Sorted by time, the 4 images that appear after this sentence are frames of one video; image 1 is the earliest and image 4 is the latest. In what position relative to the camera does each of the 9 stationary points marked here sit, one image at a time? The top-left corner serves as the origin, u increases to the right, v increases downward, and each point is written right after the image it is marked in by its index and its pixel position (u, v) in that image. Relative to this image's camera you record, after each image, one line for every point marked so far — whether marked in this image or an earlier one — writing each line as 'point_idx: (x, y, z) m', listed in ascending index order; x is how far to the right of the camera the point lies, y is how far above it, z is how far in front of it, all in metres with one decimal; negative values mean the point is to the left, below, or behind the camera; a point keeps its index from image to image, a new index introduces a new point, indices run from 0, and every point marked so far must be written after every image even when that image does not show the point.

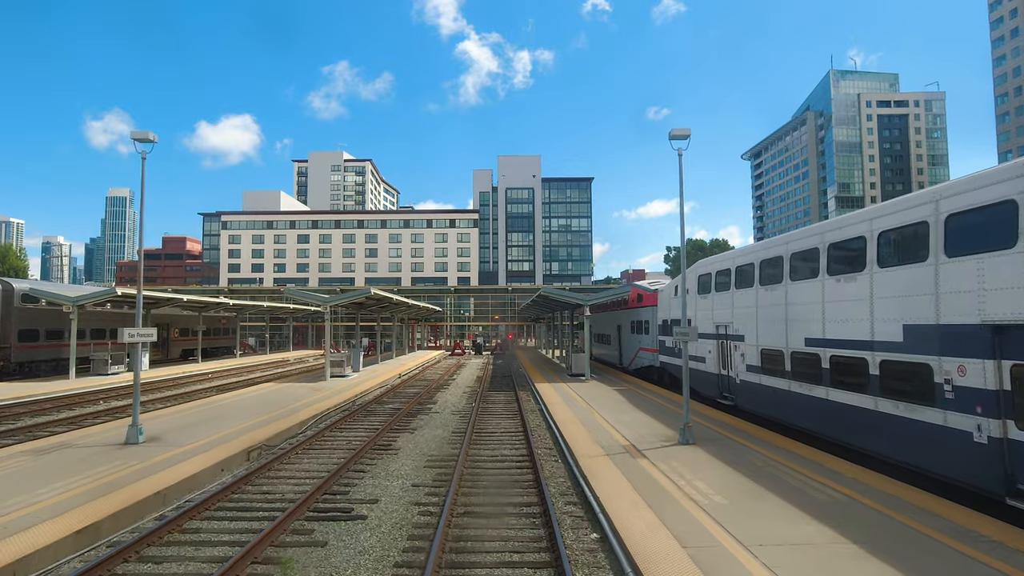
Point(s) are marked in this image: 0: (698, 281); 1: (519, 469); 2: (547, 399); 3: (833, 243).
0: (+5.2, +0.2, +14.5) m
1: (+0.1, -3.2, +8.9) m
2: (+1.0, -3.4, +15.8) m
3: (+5.6, +0.8, +8.9) m
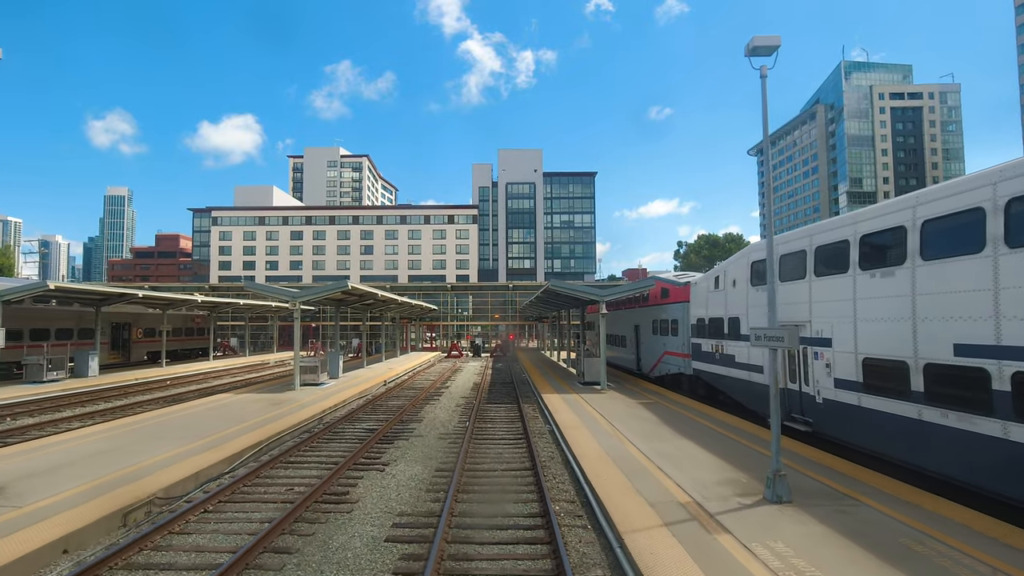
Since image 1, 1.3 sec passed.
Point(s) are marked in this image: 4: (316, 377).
0: (+5.3, +0.4, +11.5) m
1: (+0.2, -2.9, +5.9) m
2: (+1.1, -3.2, +12.7) m
3: (+5.7, +1.0, +5.9) m
4: (-7.0, -3.2, +18.4) m
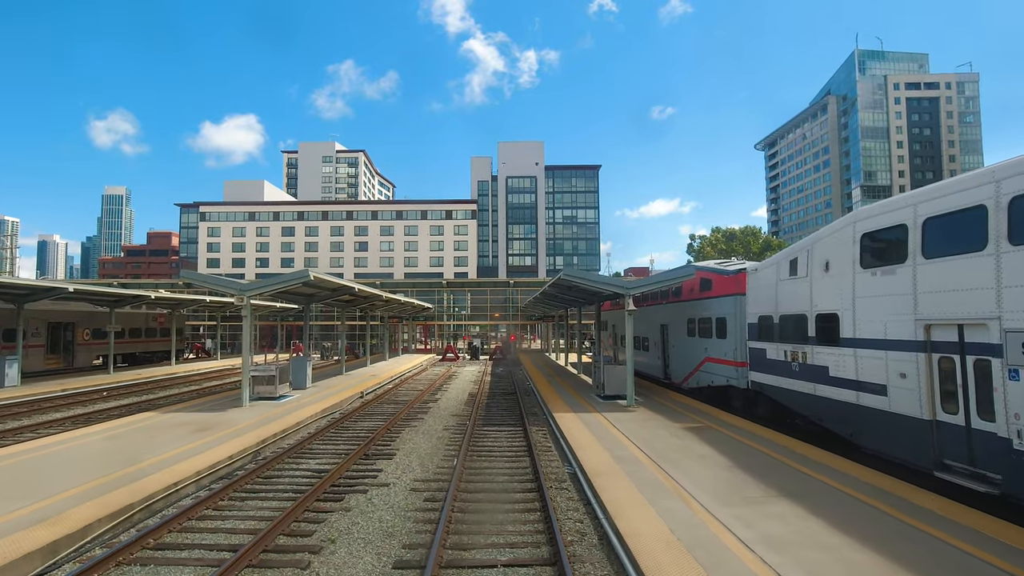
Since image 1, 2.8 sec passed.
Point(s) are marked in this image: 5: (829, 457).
0: (+5.4, +0.7, +8.0) m
1: (+0.3, -2.7, +2.4) m
2: (+1.2, -3.0, +9.3) m
3: (+5.8, +1.3, +2.4) m
4: (-6.9, -2.9, +14.9) m
5: (+5.1, -2.7, +8.3) m
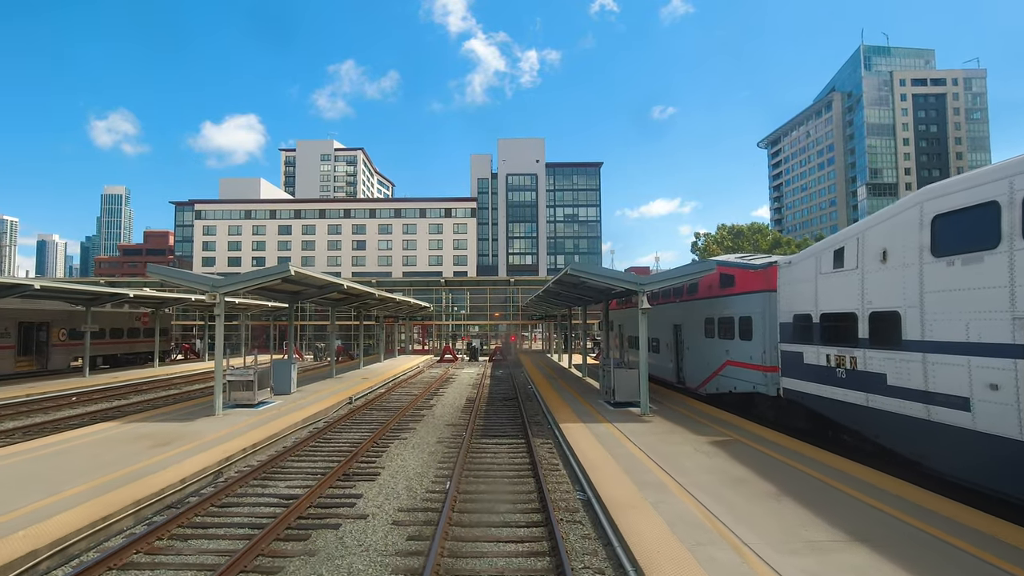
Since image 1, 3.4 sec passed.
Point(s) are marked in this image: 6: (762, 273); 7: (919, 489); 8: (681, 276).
0: (+5.4, +0.8, +6.7) m
1: (+0.3, -2.6, +1.1) m
2: (+1.2, -2.9, +8.0) m
3: (+5.8, +1.3, +1.1) m
4: (-6.9, -2.8, +13.6) m
5: (+5.2, -2.7, +7.0) m
6: (+5.4, +0.3, +11.0) m
7: (+5.4, -2.7, +6.9) m
8: (+4.4, +0.3, +13.6) m
